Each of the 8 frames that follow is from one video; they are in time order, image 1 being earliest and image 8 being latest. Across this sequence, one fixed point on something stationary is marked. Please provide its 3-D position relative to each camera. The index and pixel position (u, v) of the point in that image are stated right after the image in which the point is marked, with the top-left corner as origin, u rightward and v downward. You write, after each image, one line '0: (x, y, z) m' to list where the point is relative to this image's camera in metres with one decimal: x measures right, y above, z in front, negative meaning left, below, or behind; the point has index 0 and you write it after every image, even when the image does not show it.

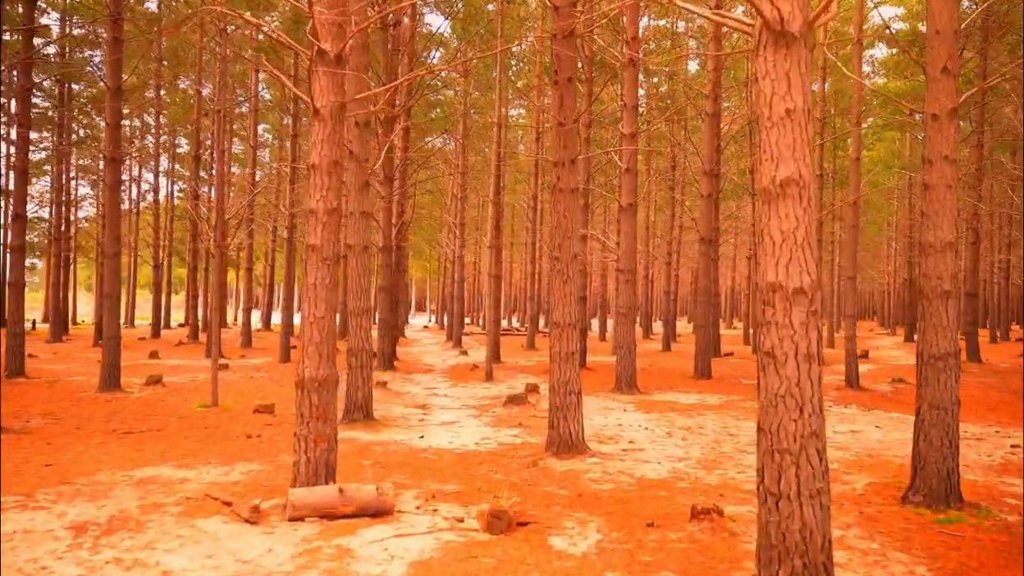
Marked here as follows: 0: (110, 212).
0: (-4.9, +0.9, +11.3) m
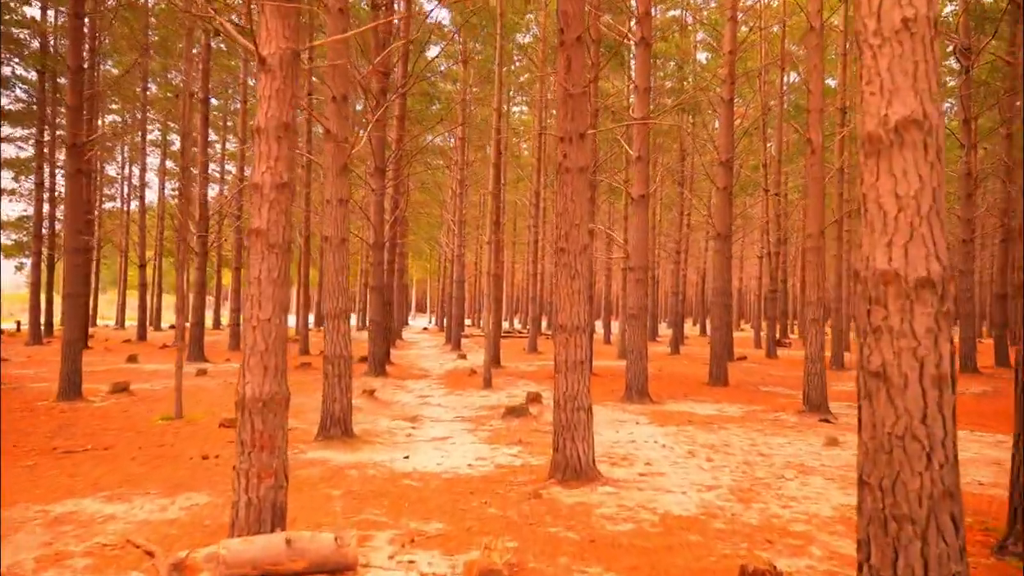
0: (-4.9, +1.0, +10.2) m
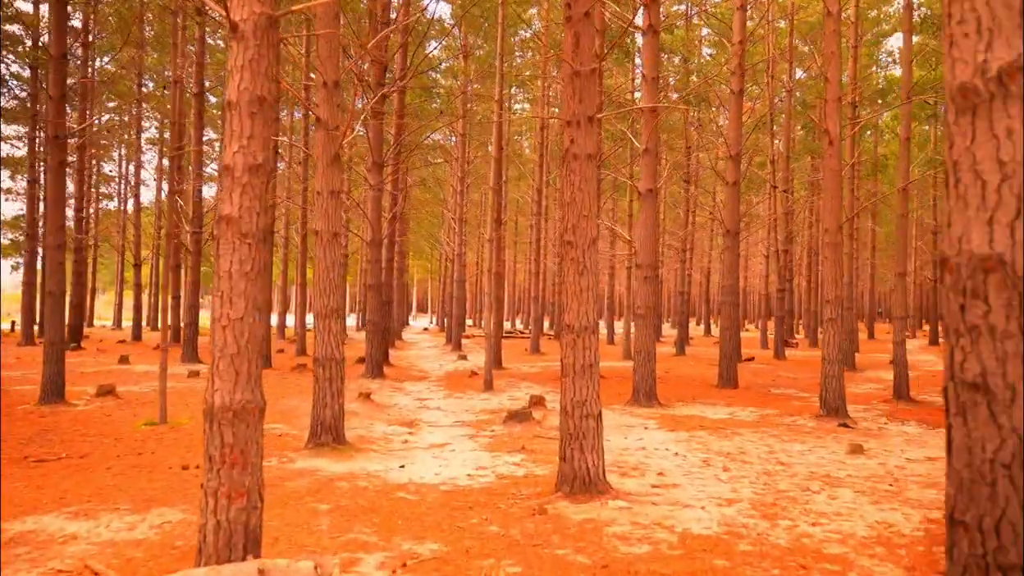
0: (-4.9, +1.0, +9.8) m
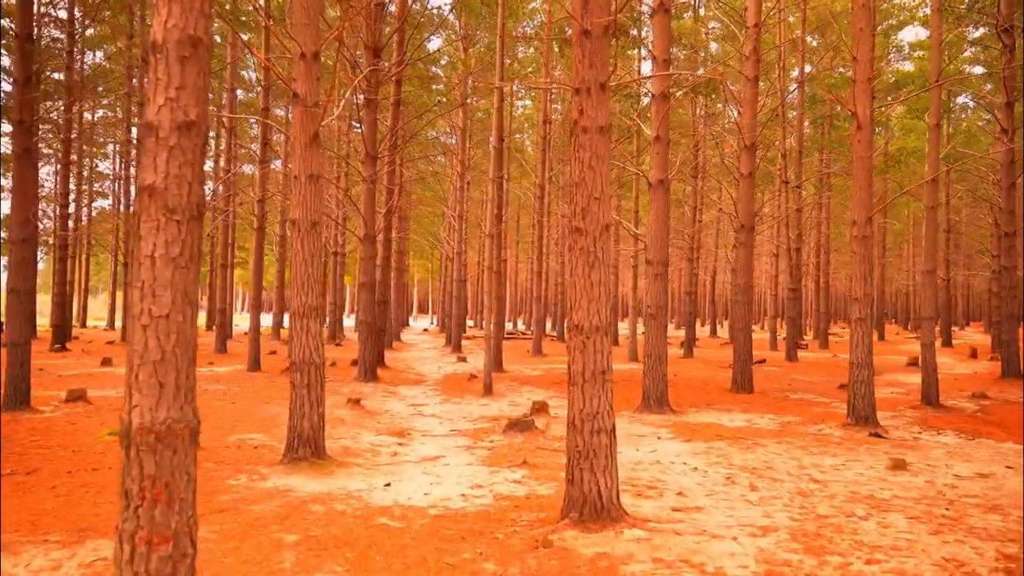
0: (-4.9, +1.0, +9.1) m
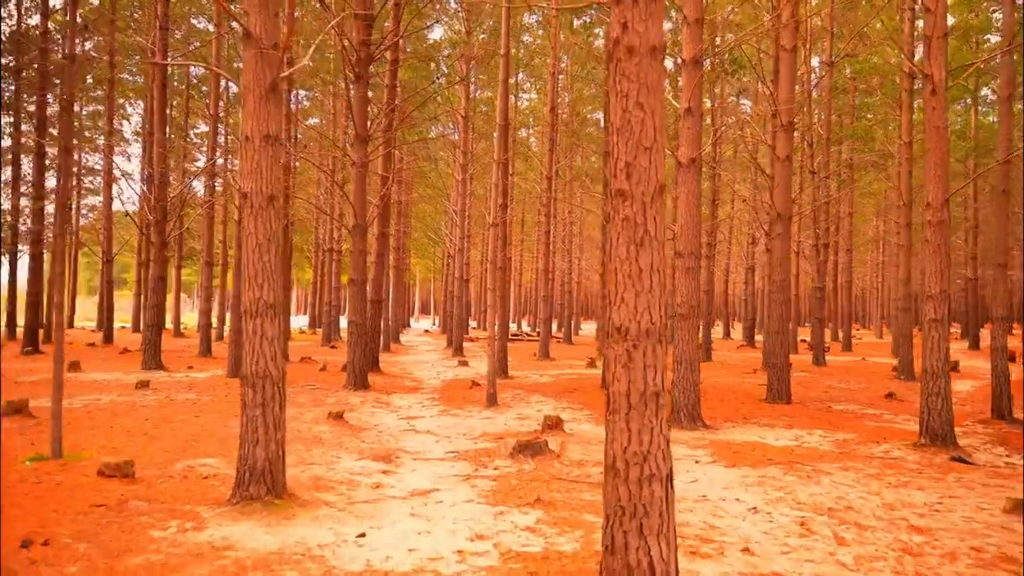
0: (-4.8, +1.0, +7.8) m
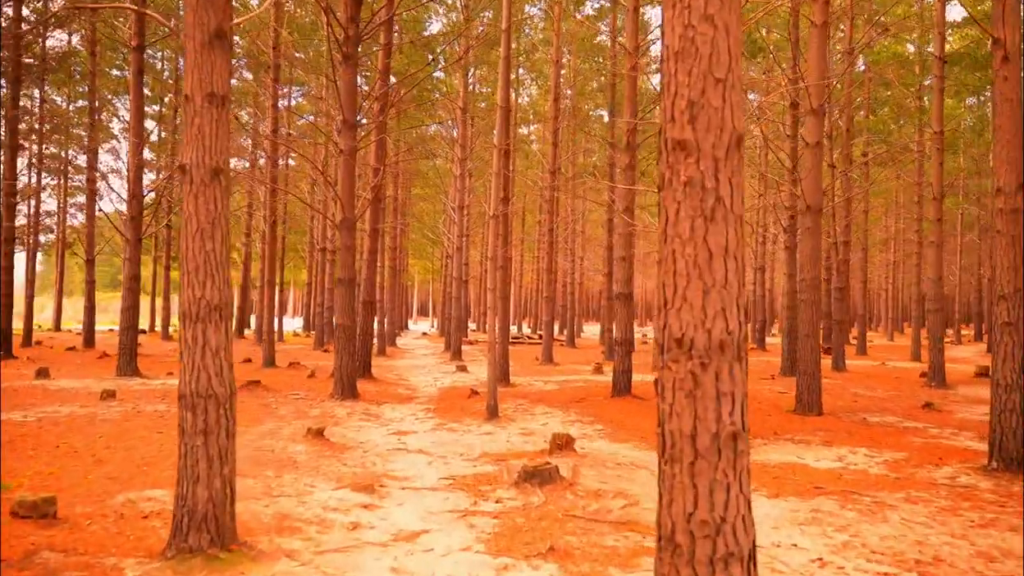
0: (-4.8, +1.0, +6.8) m
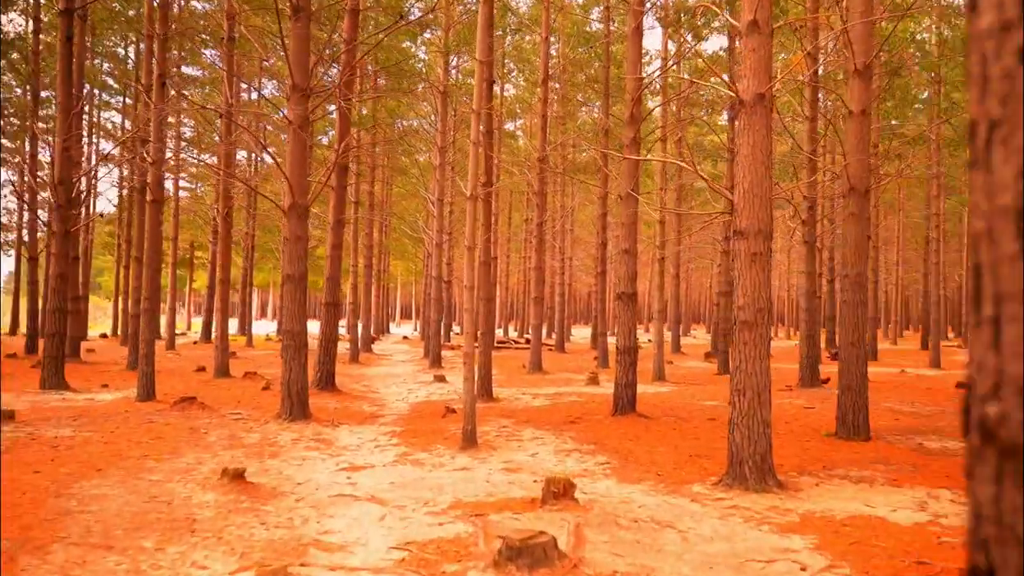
0: (-4.9, +1.1, +5.0) m
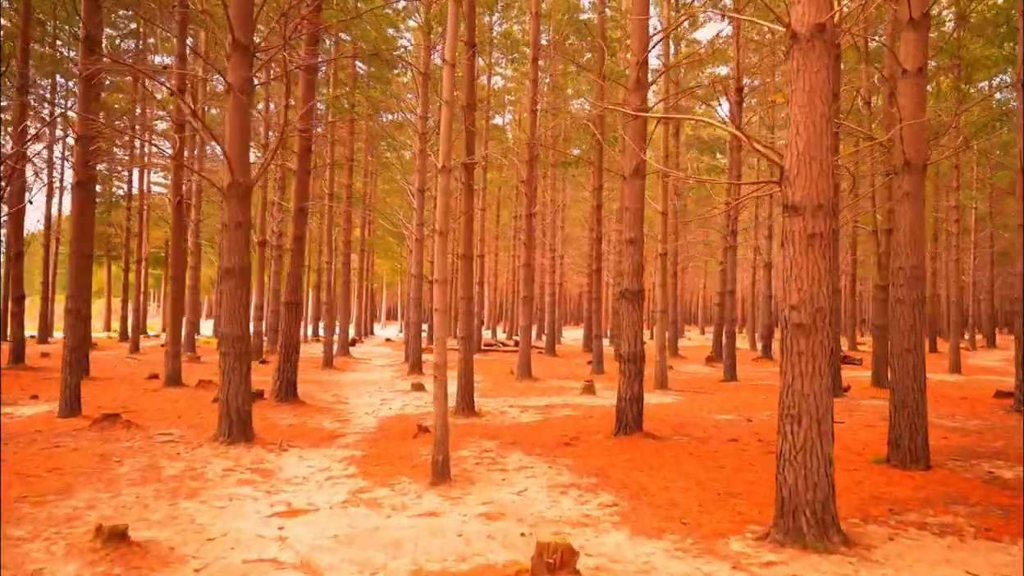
0: (-5.0, +1.1, +3.6) m
